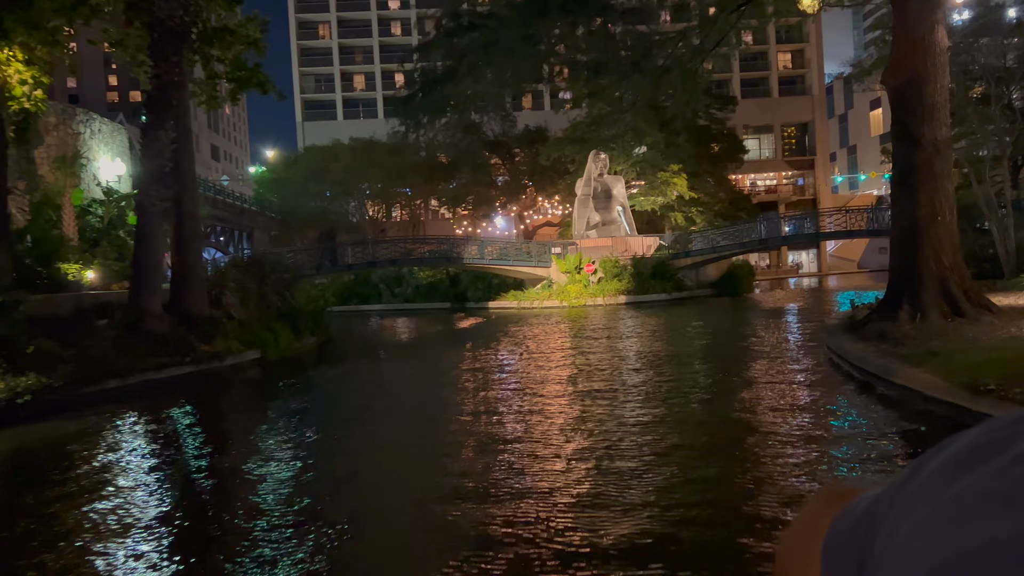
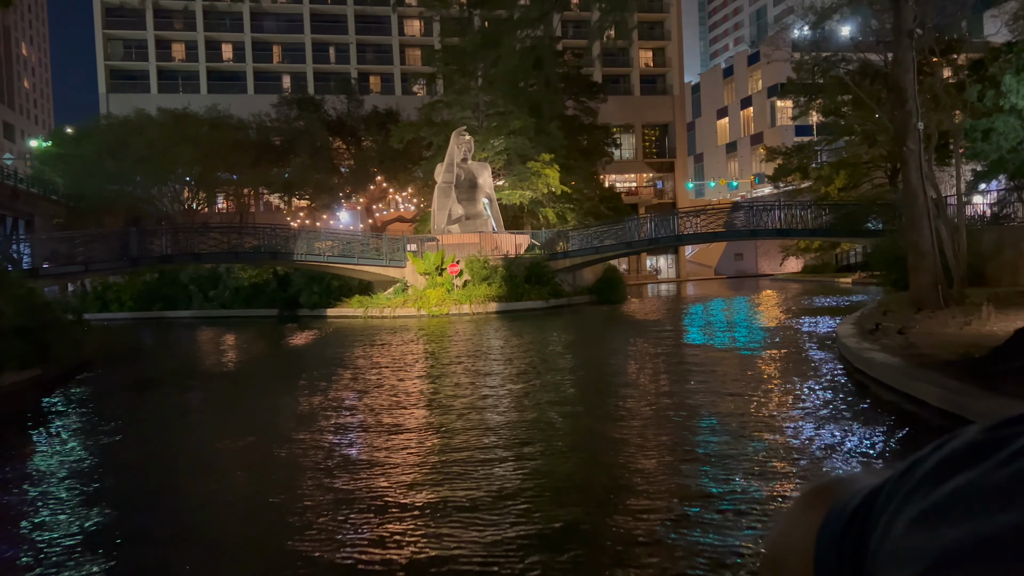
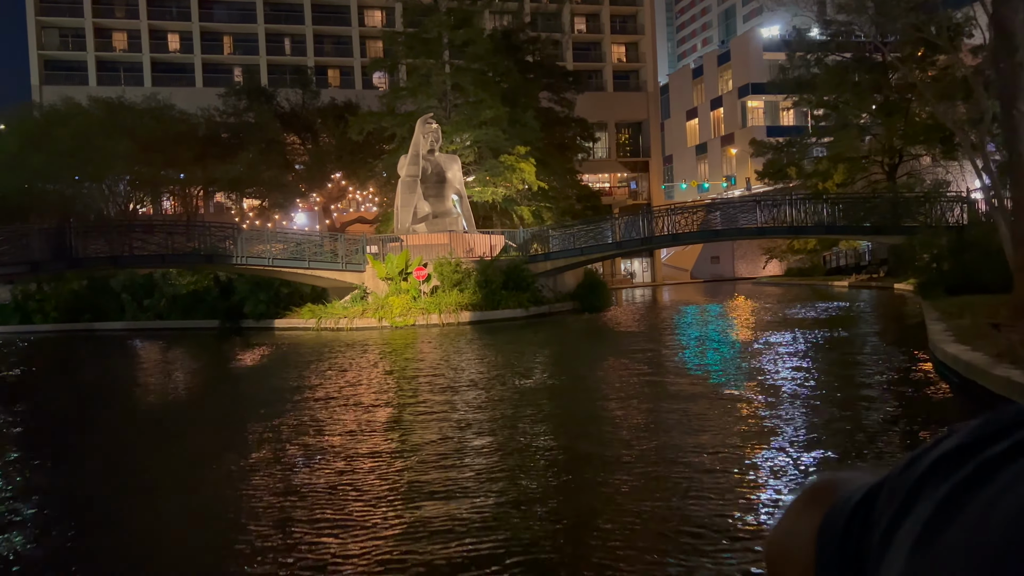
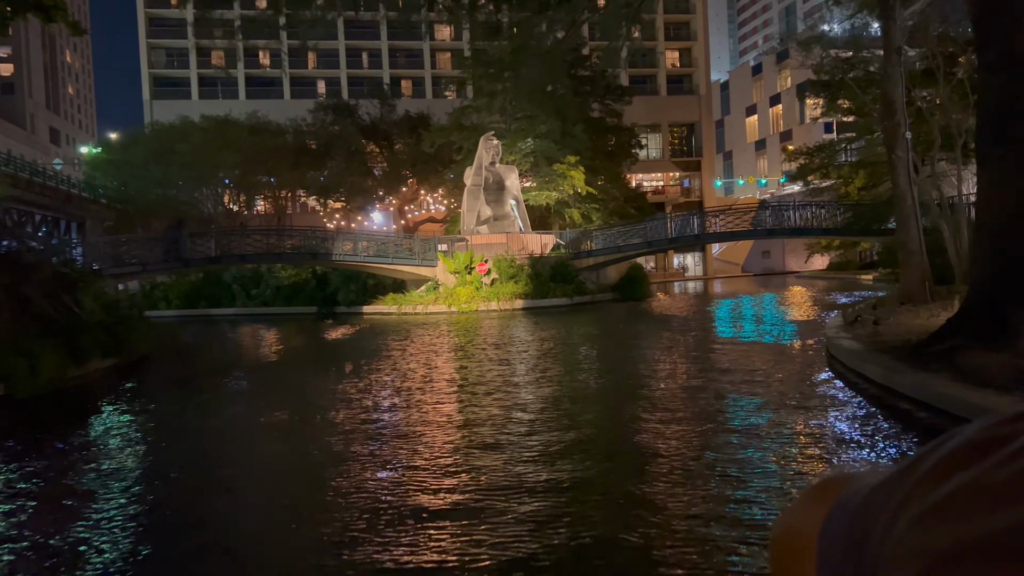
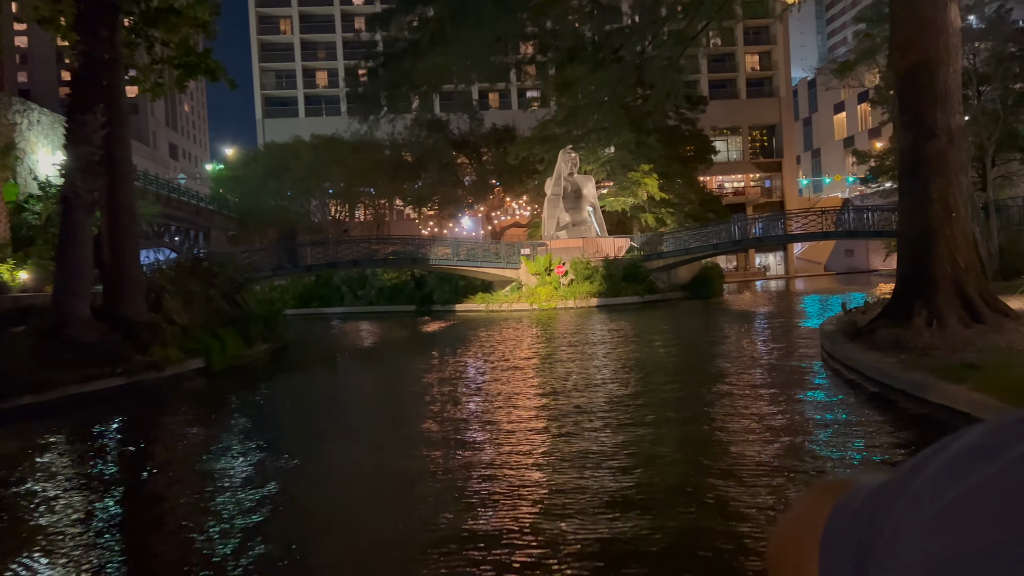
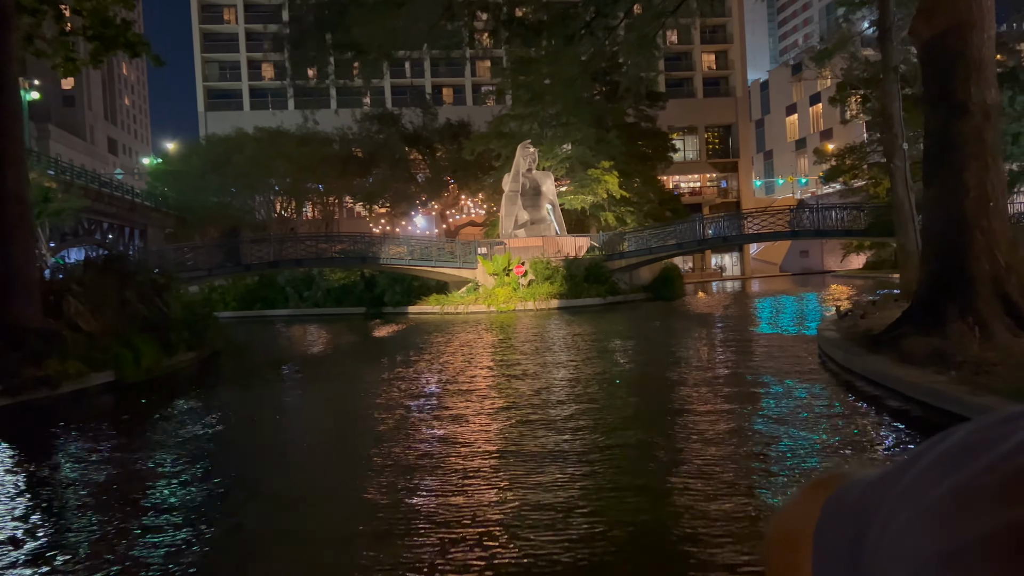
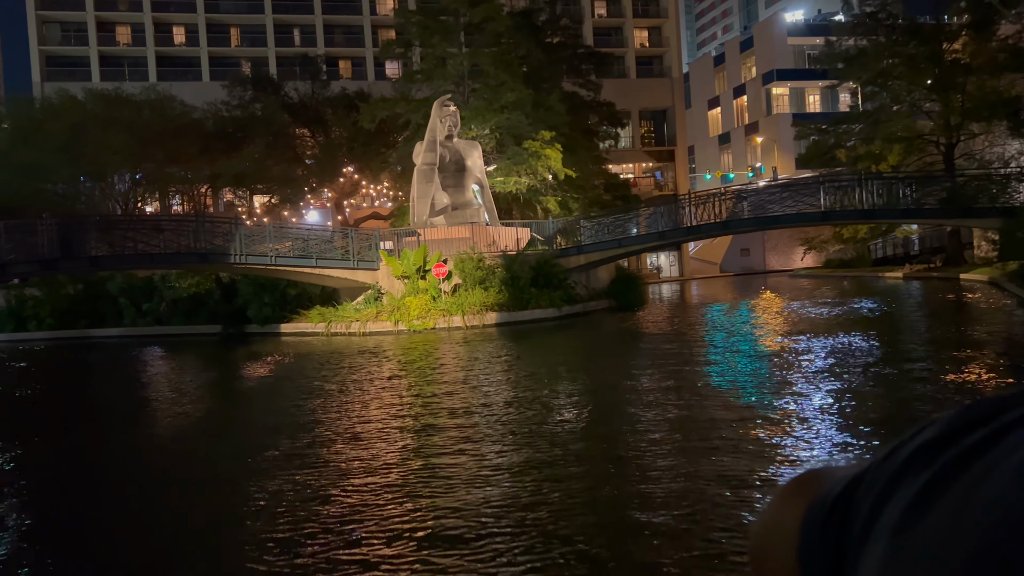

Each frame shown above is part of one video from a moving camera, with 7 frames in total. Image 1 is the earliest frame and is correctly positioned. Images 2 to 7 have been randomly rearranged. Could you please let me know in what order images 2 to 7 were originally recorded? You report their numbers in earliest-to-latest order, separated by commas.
5, 6, 4, 2, 3, 7
